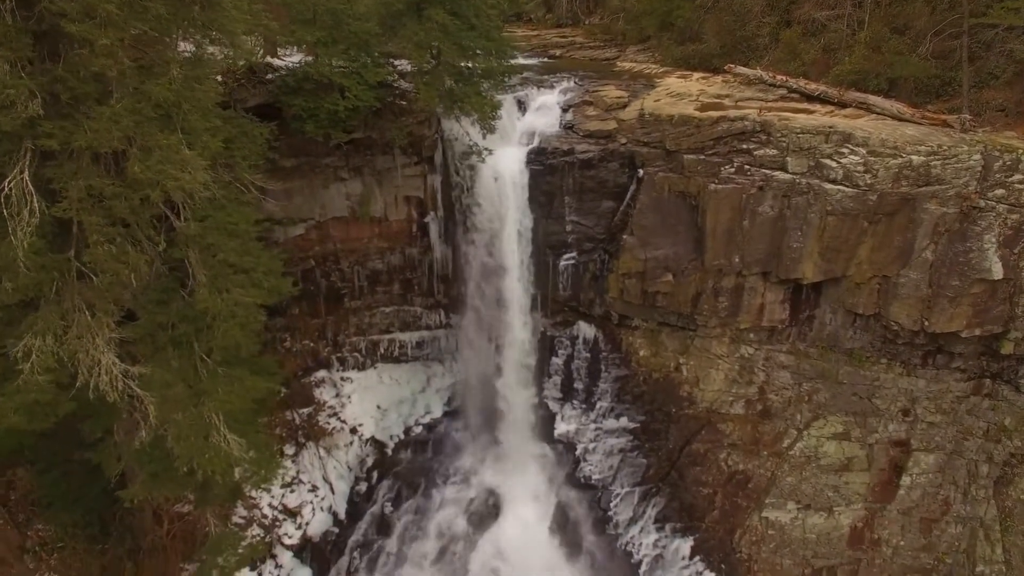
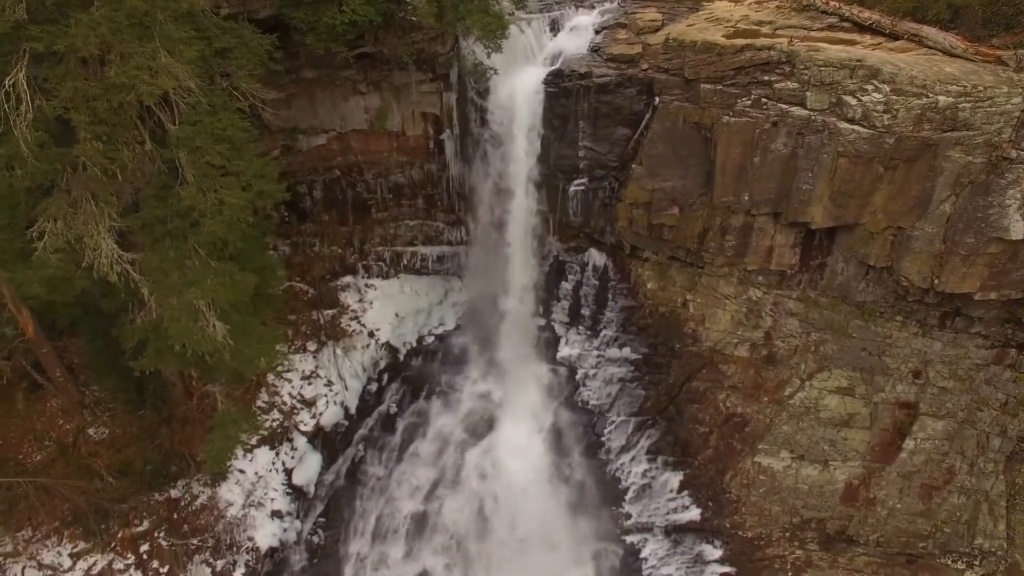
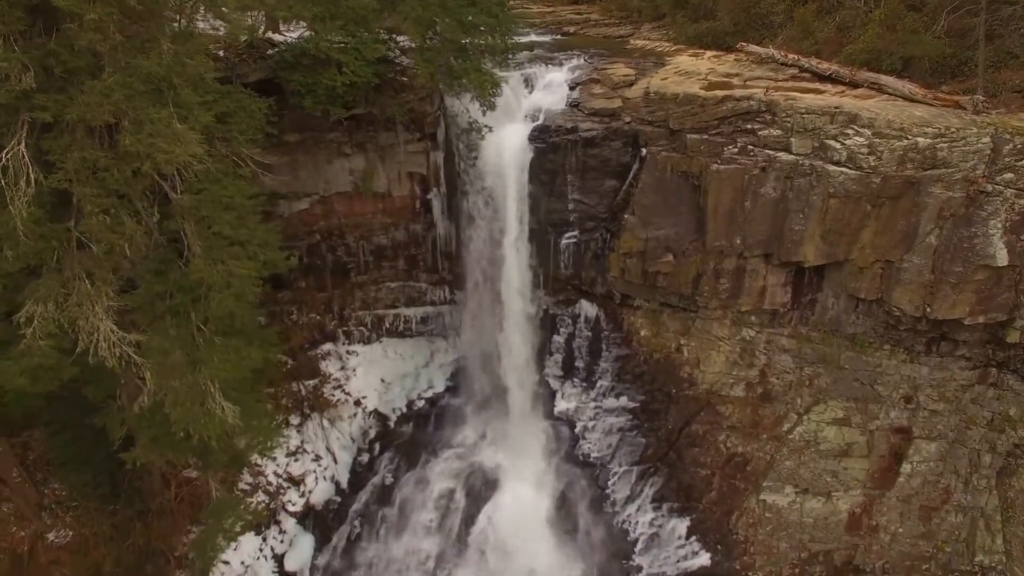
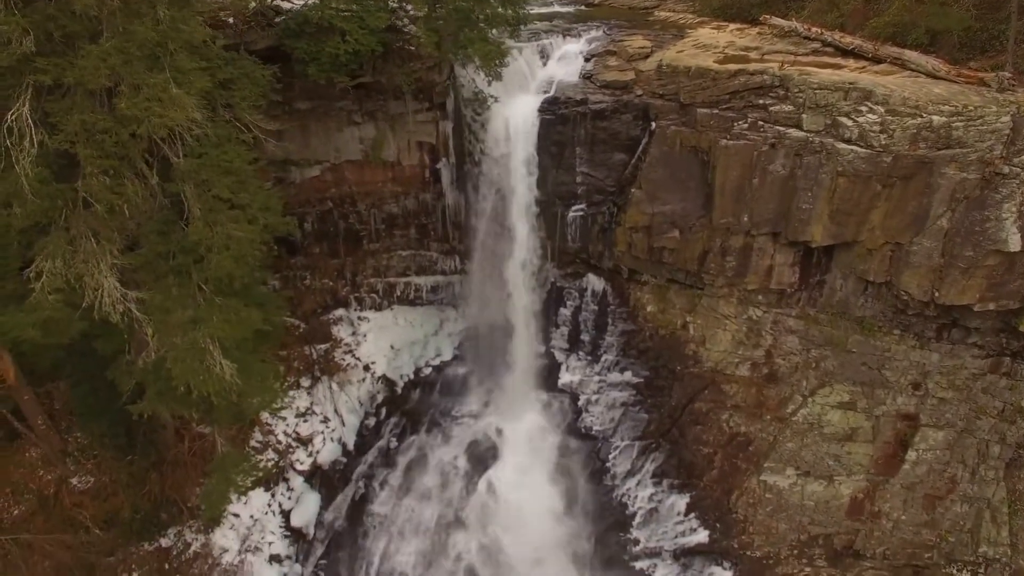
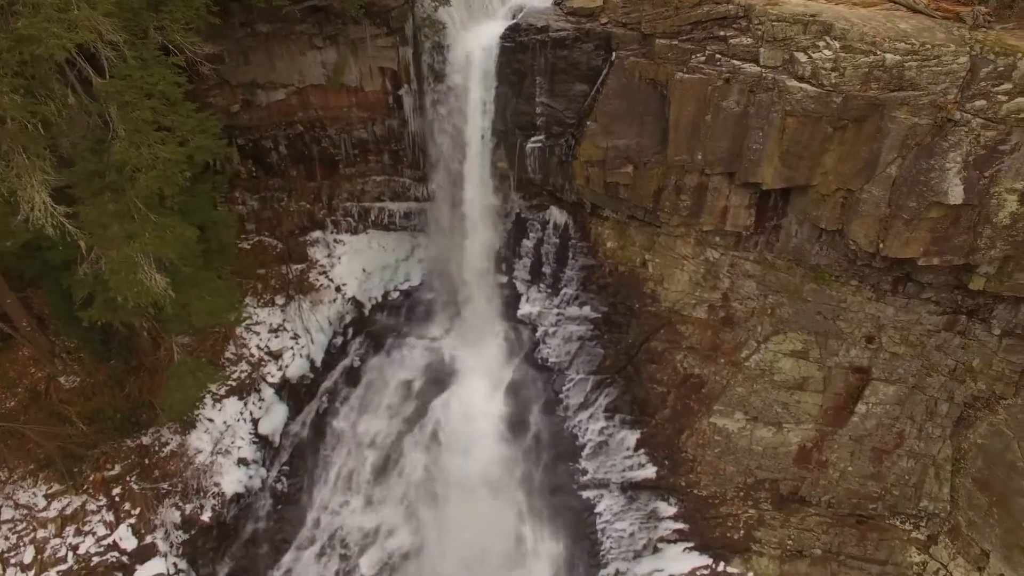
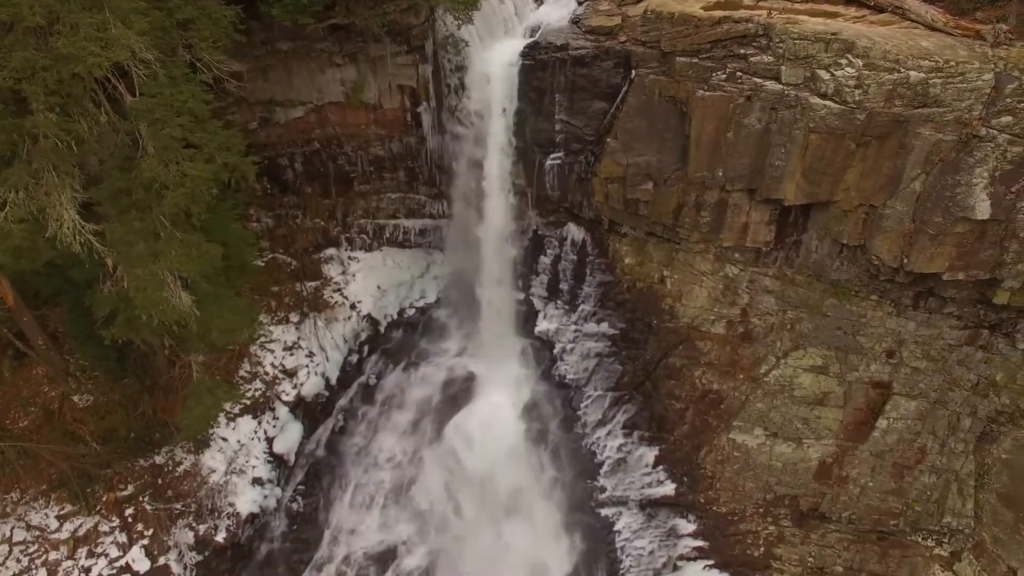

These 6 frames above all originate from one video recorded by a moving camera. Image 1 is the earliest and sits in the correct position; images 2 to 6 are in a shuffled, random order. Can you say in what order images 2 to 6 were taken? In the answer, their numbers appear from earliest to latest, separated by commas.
3, 4, 2, 6, 5
